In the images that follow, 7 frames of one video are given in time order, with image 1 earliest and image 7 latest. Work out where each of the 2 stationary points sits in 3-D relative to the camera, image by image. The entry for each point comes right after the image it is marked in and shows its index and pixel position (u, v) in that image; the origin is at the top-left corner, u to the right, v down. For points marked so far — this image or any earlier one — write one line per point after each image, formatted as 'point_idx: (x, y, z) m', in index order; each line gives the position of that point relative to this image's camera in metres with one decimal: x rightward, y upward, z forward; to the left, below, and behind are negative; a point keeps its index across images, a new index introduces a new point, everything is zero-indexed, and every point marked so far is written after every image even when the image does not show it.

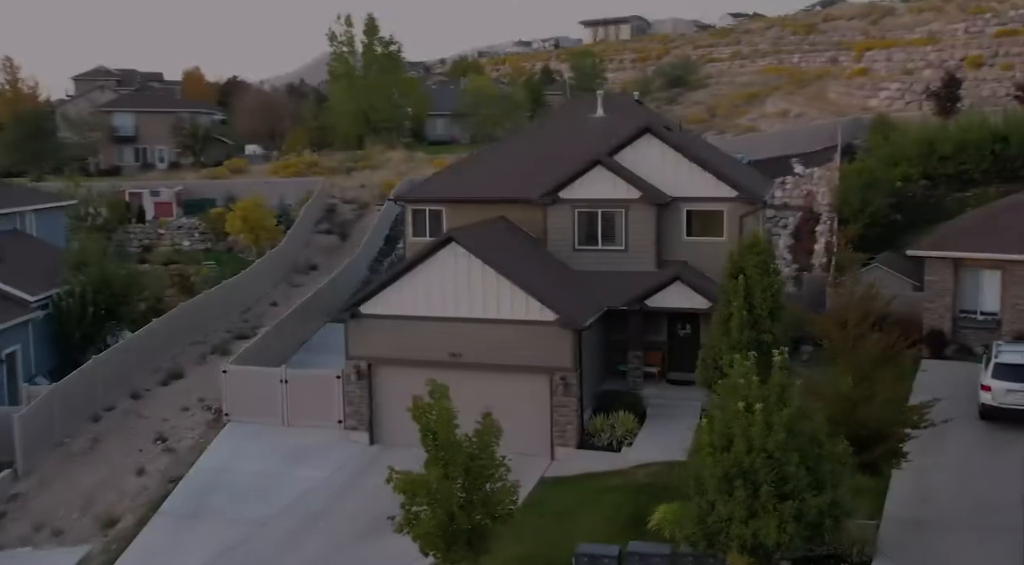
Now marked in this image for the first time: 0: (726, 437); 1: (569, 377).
0: (+2.6, -1.9, +12.2) m
1: (+1.1, -1.8, +19.6) m
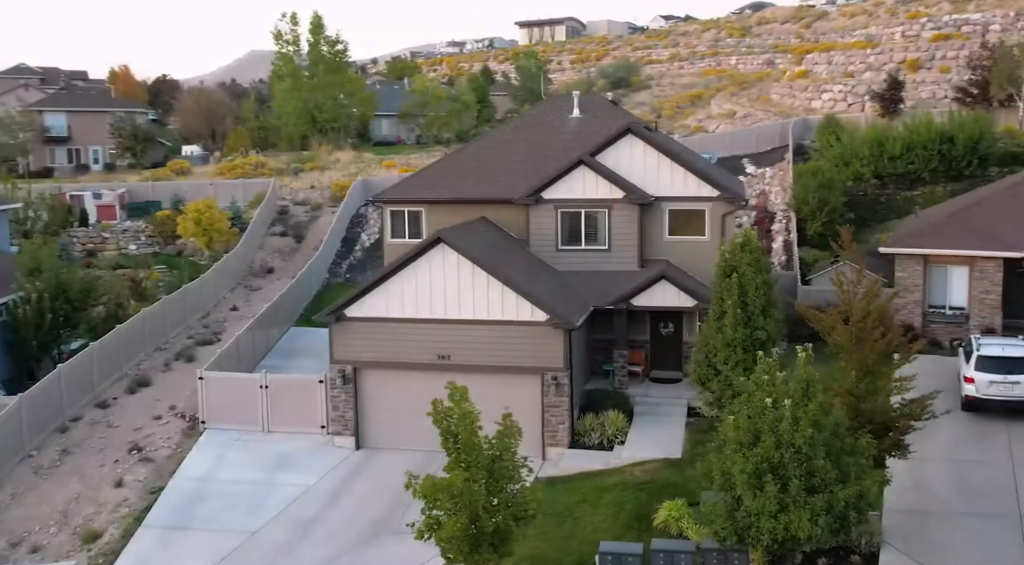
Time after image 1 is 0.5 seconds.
0: (+3.0, -1.9, +12.4) m
1: (+1.0, -1.8, +19.7) m
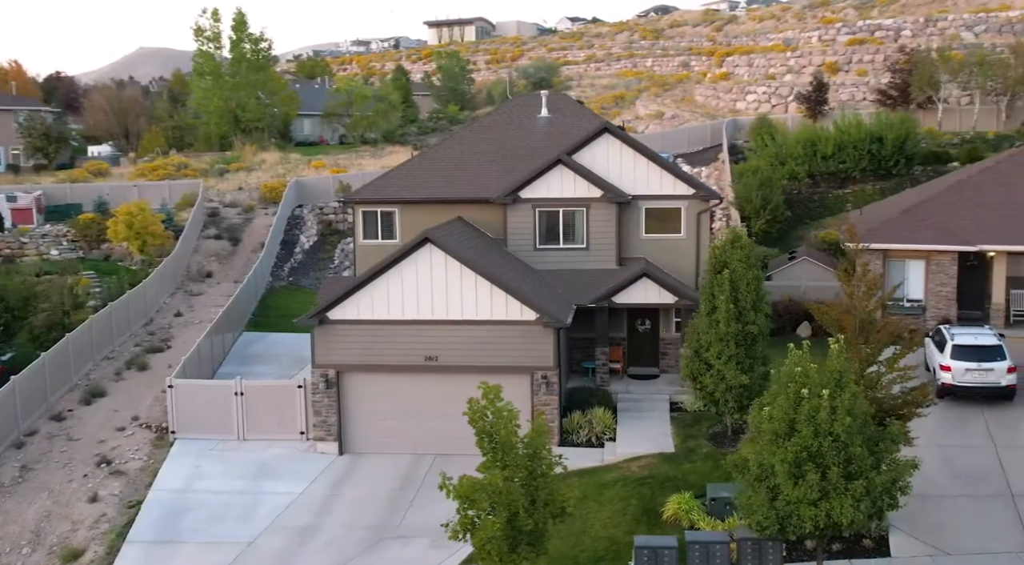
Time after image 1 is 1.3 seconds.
0: (+3.6, -1.8, +12.7) m
1: (+0.8, -1.8, +19.7) m
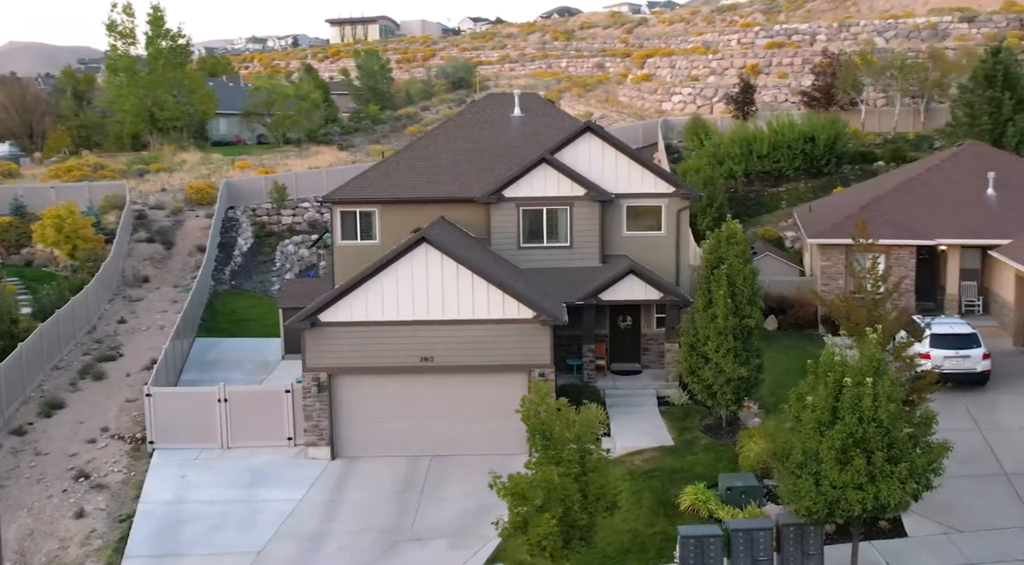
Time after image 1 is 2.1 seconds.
0: (+4.3, -1.7, +13.2) m
1: (+0.7, -1.8, +19.9) m
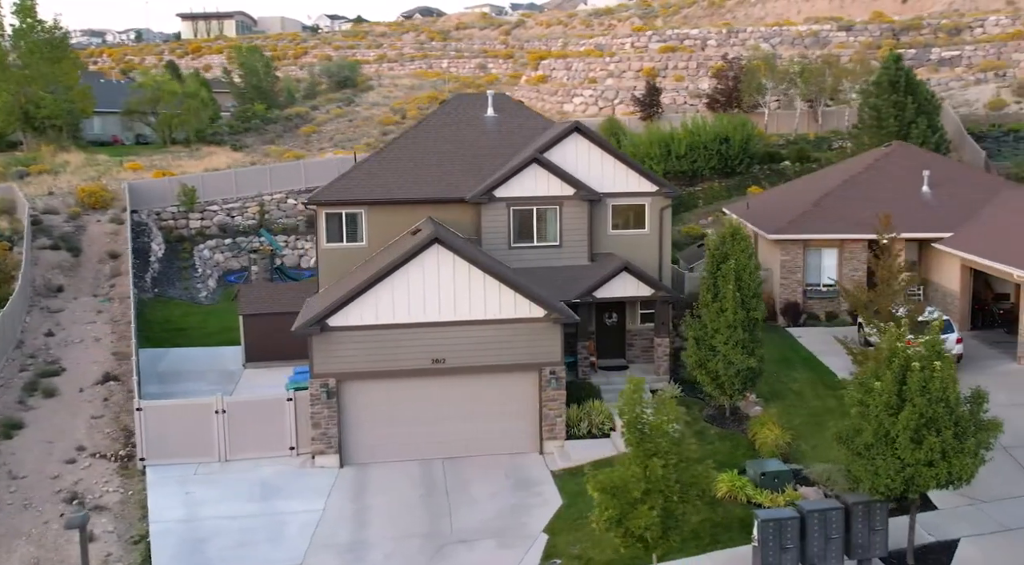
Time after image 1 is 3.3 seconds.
0: (+5.5, -1.6, +14.1) m
1: (+0.9, -1.8, +20.1) m
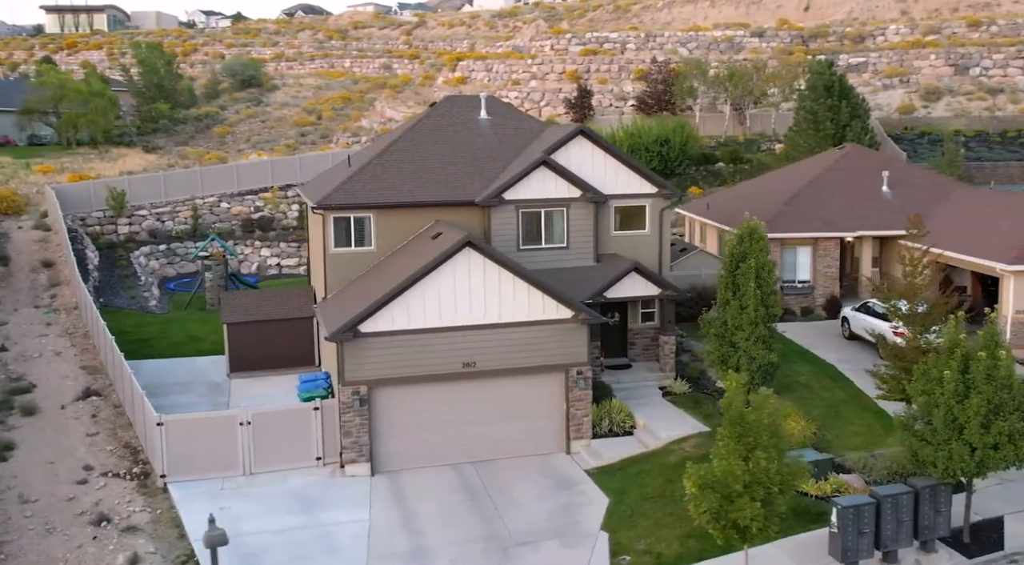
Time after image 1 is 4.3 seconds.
0: (+6.9, -1.5, +15.1) m
1: (+1.5, -1.8, +20.4) m
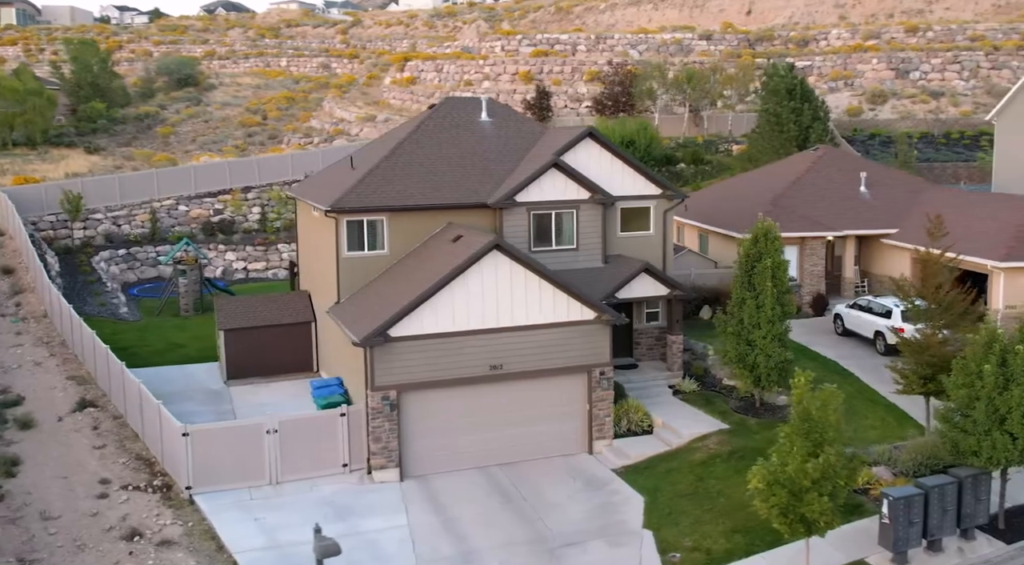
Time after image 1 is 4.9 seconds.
0: (+7.8, -1.5, +15.8) m
1: (+2.0, -1.8, +20.6) m
